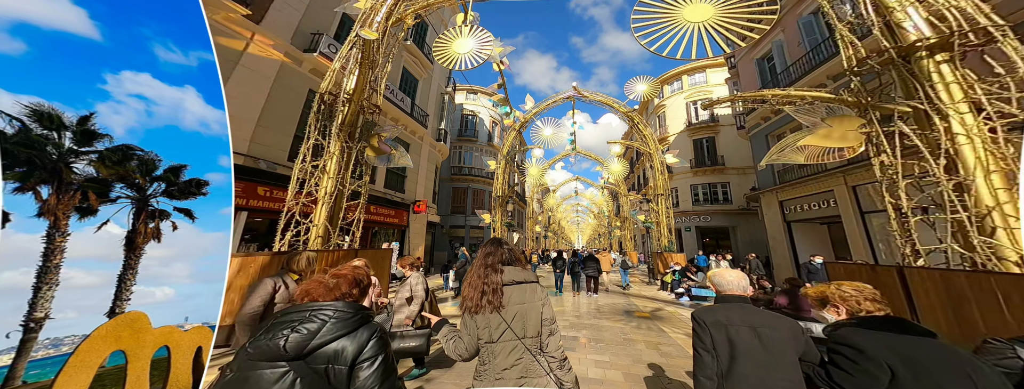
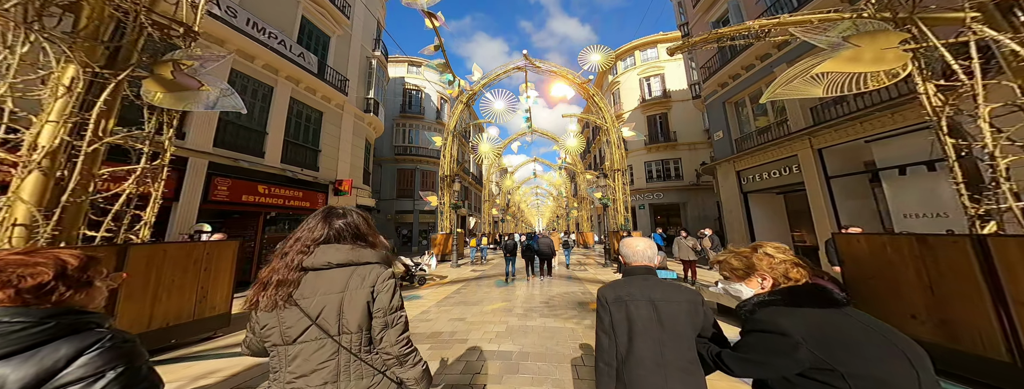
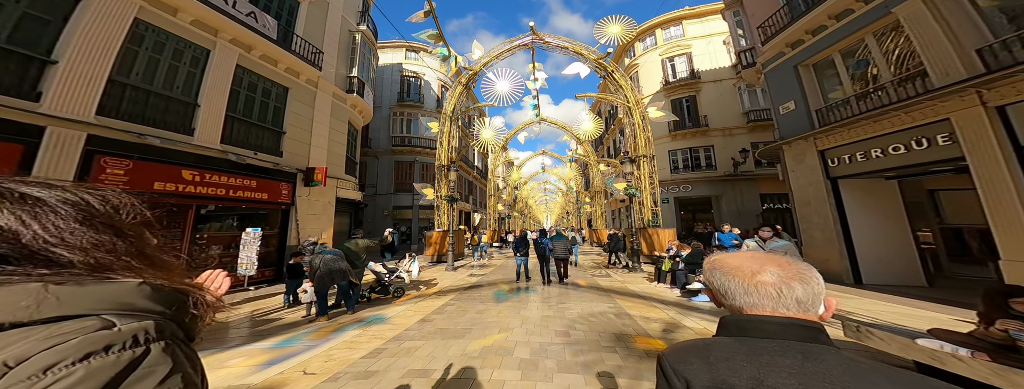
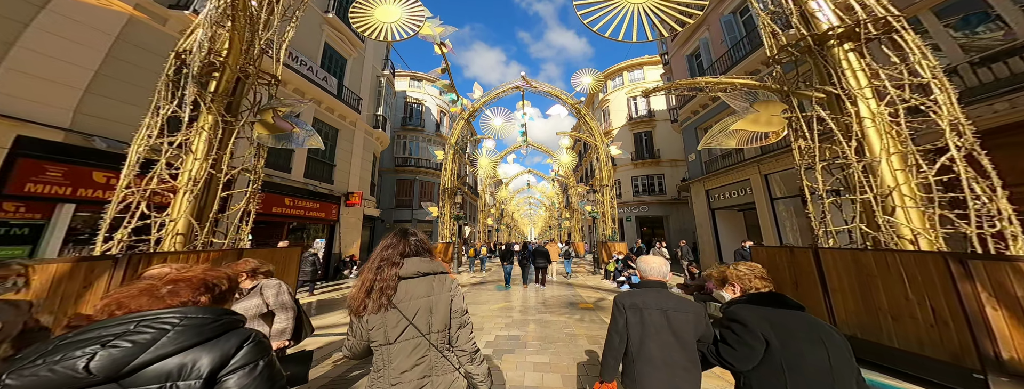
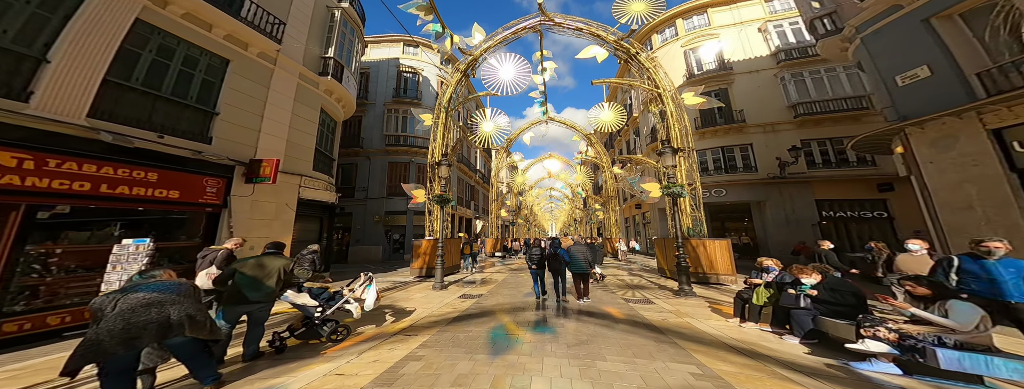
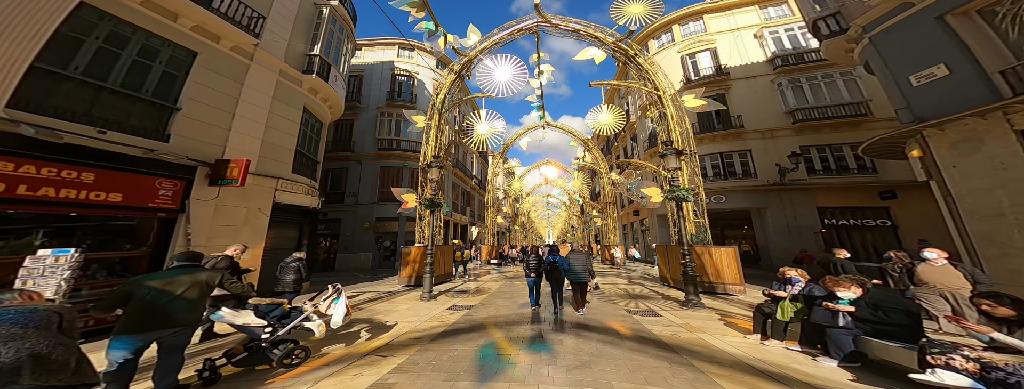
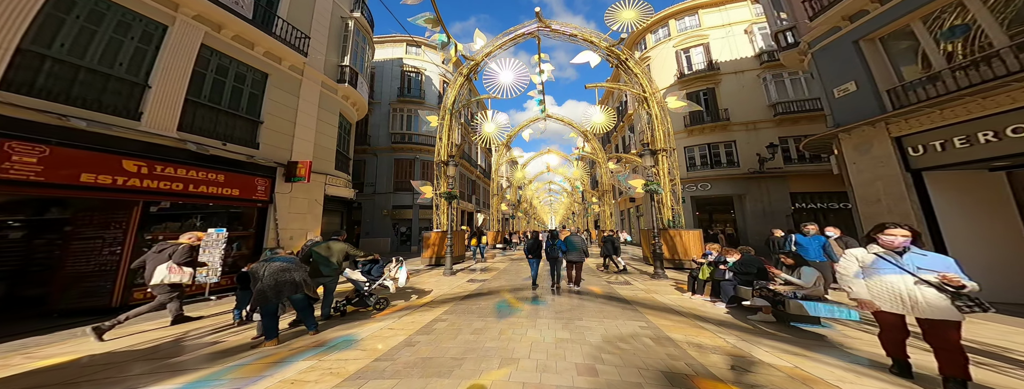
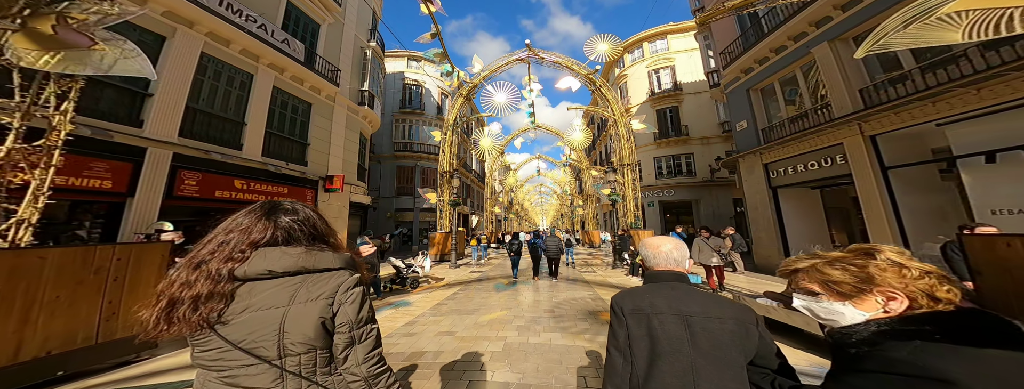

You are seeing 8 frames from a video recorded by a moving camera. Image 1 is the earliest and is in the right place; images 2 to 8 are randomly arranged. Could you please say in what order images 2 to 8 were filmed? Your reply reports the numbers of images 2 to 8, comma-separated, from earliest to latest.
4, 2, 8, 3, 7, 5, 6
